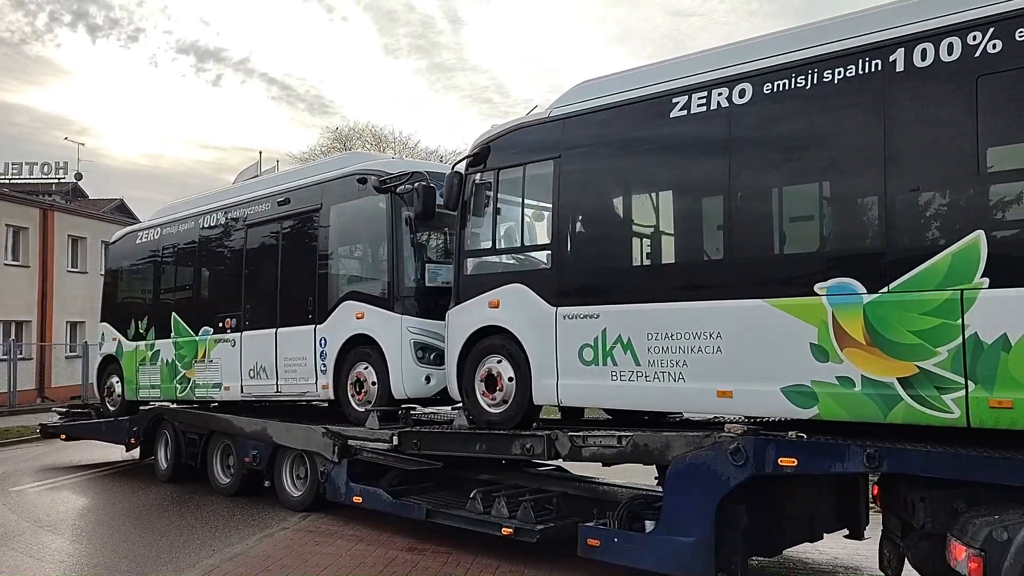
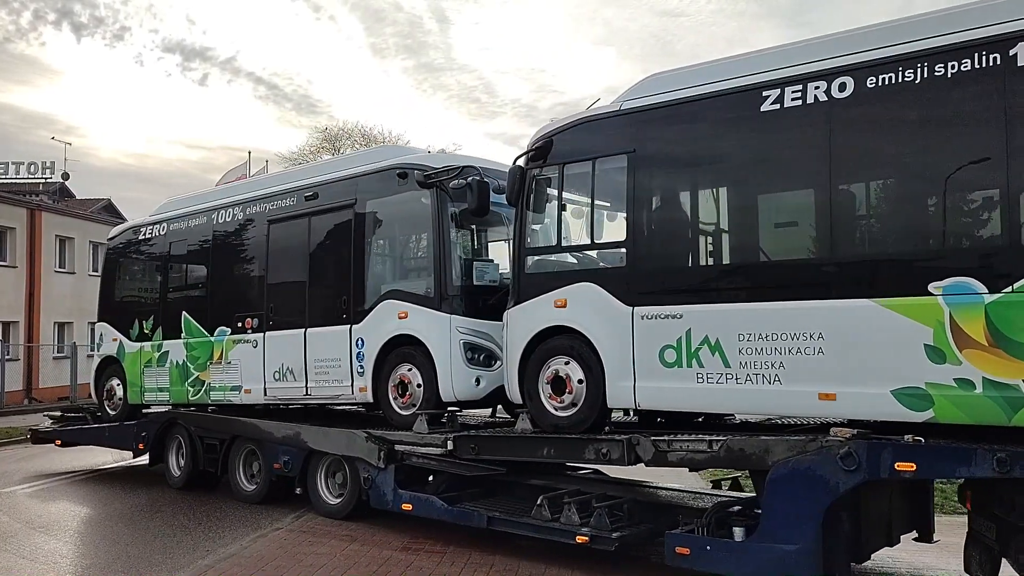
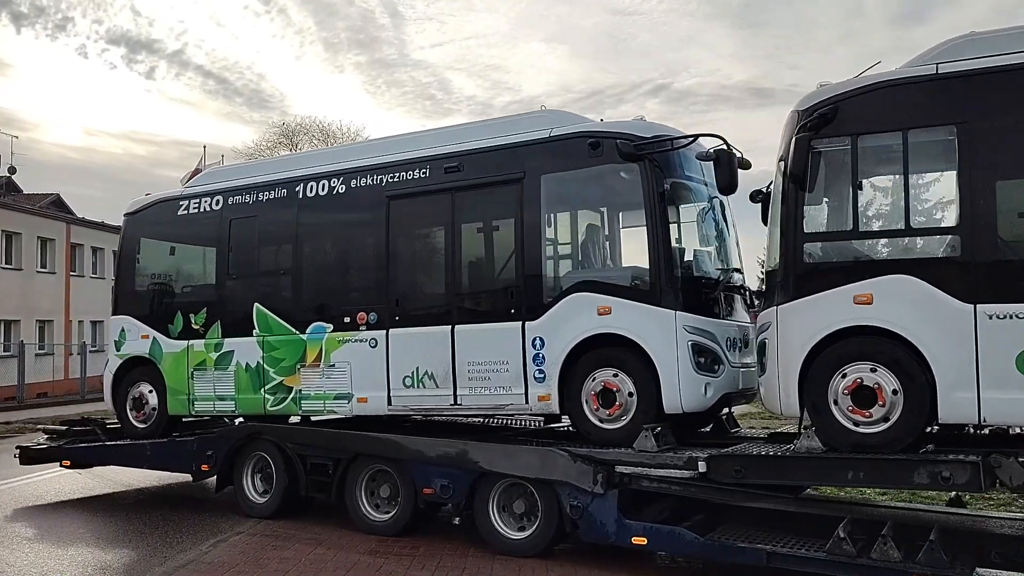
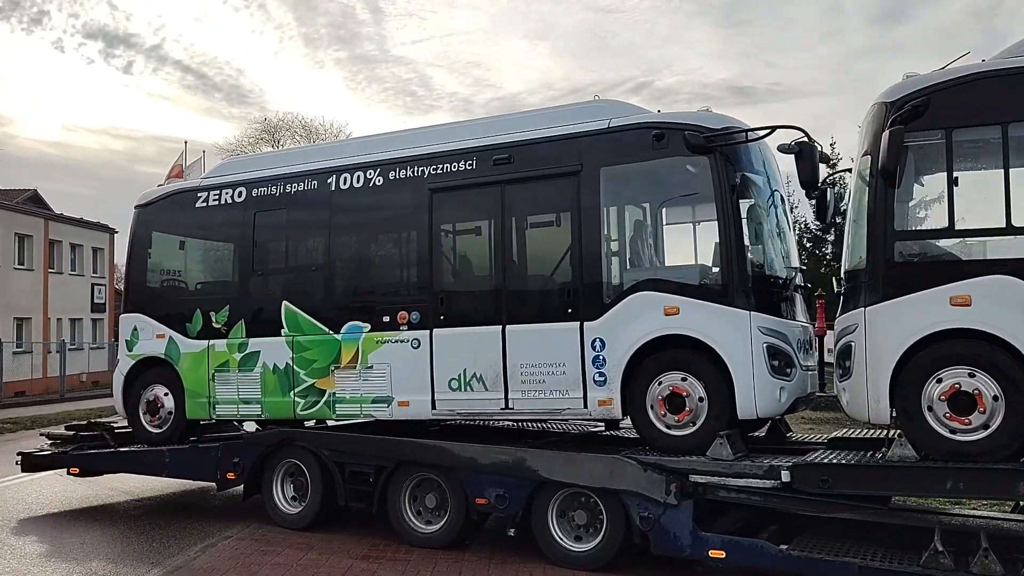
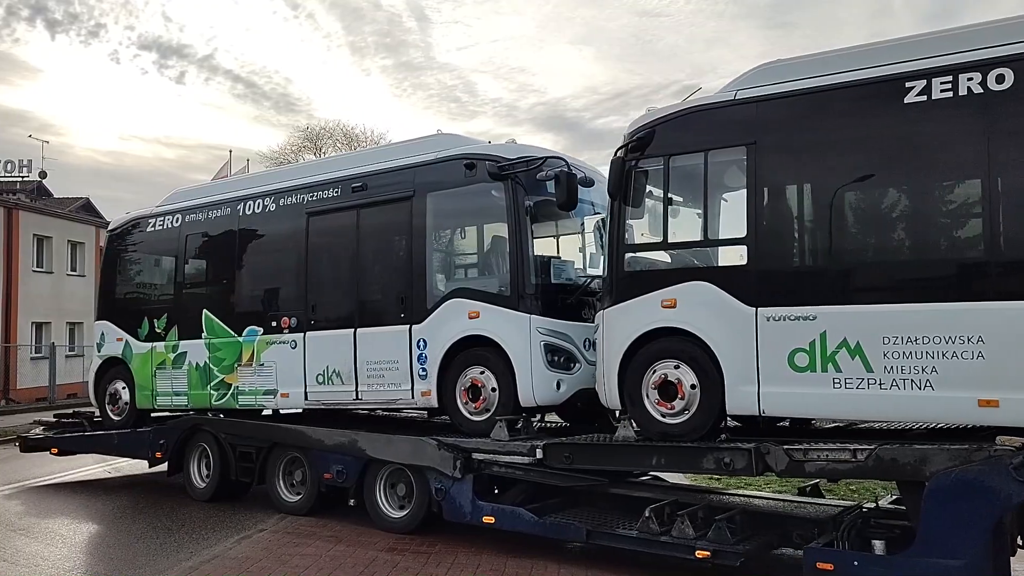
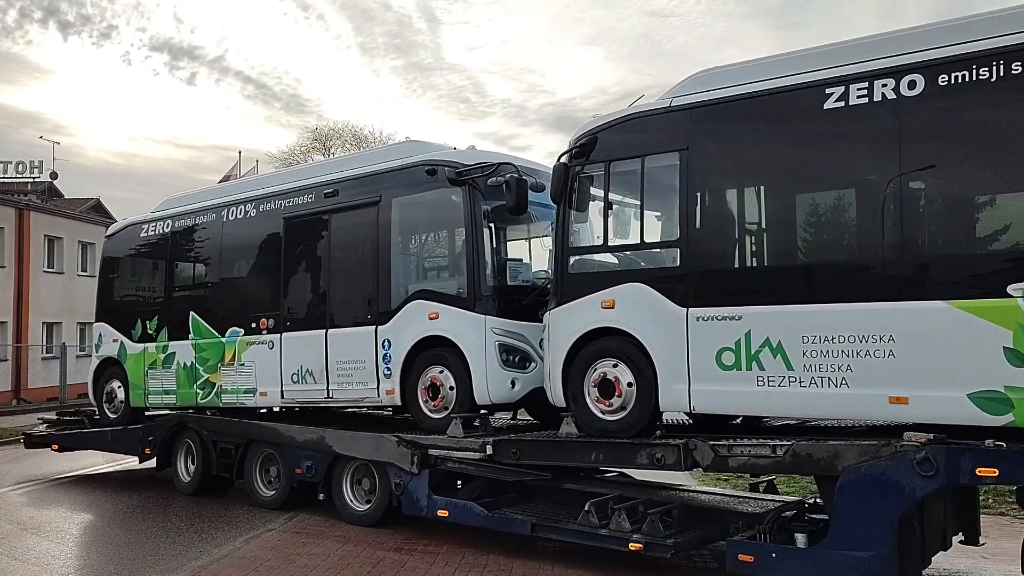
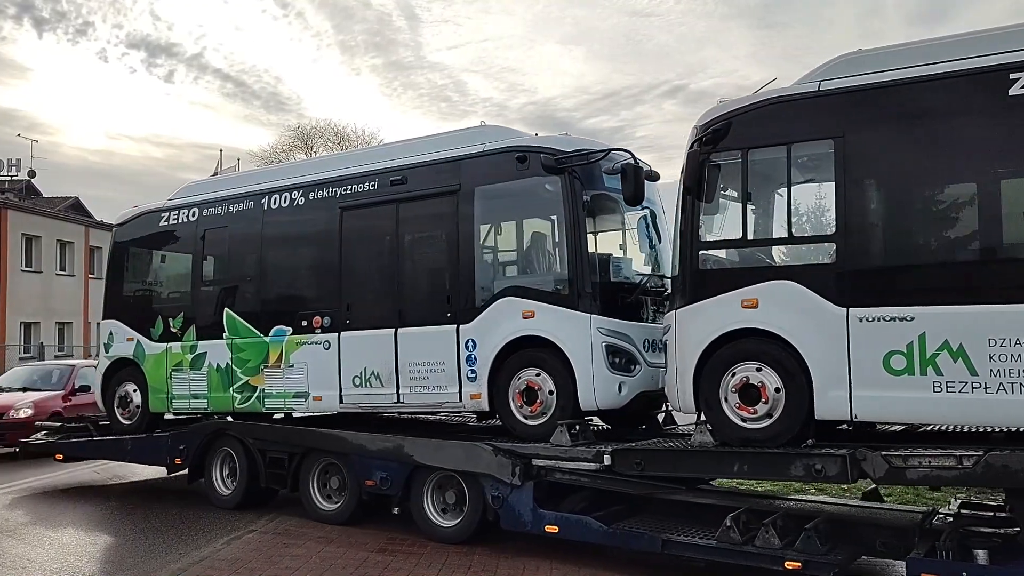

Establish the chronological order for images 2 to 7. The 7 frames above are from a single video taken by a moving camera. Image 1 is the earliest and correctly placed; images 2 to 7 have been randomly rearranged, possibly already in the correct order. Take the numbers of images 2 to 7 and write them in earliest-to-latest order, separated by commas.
2, 6, 5, 7, 3, 4
